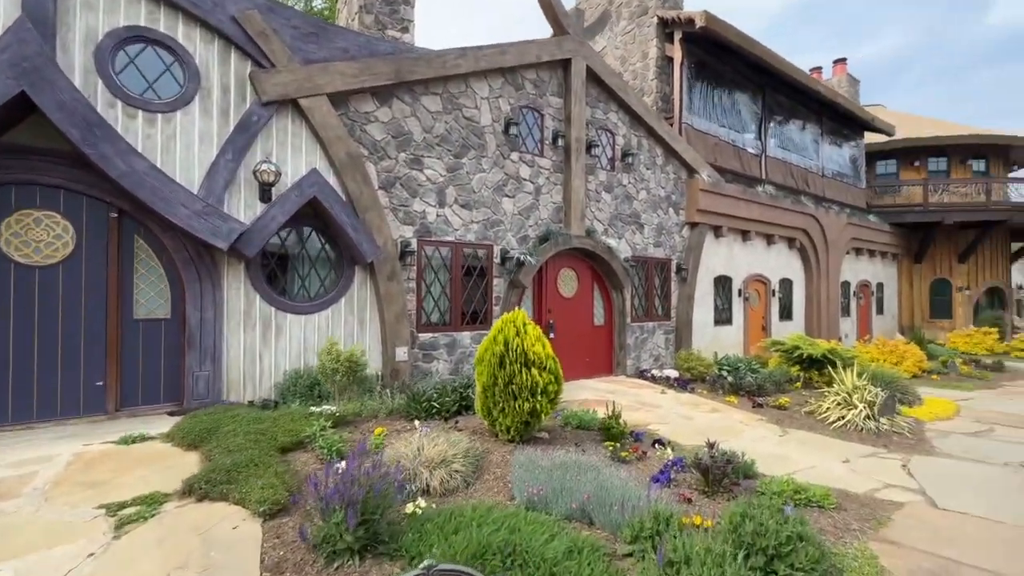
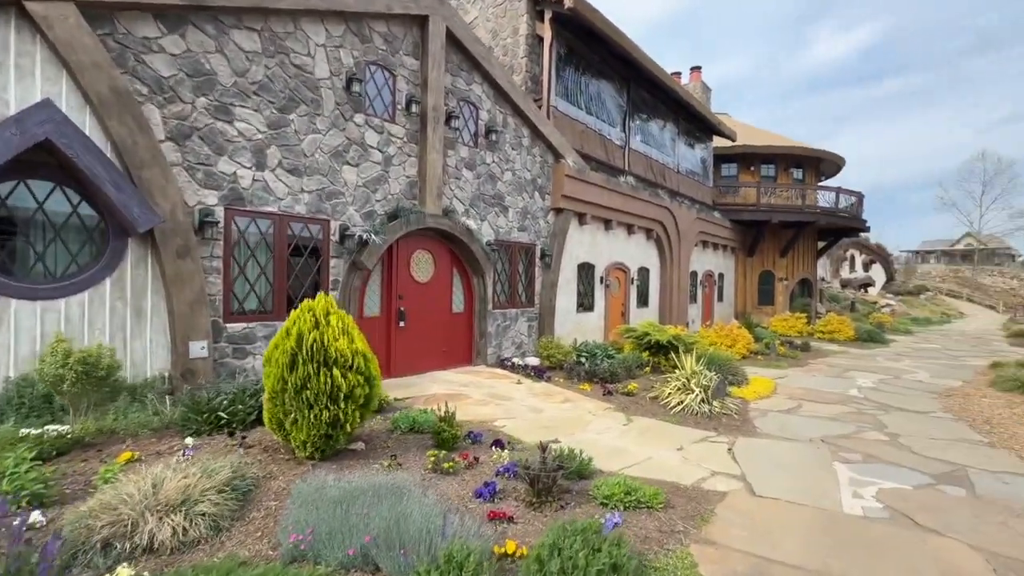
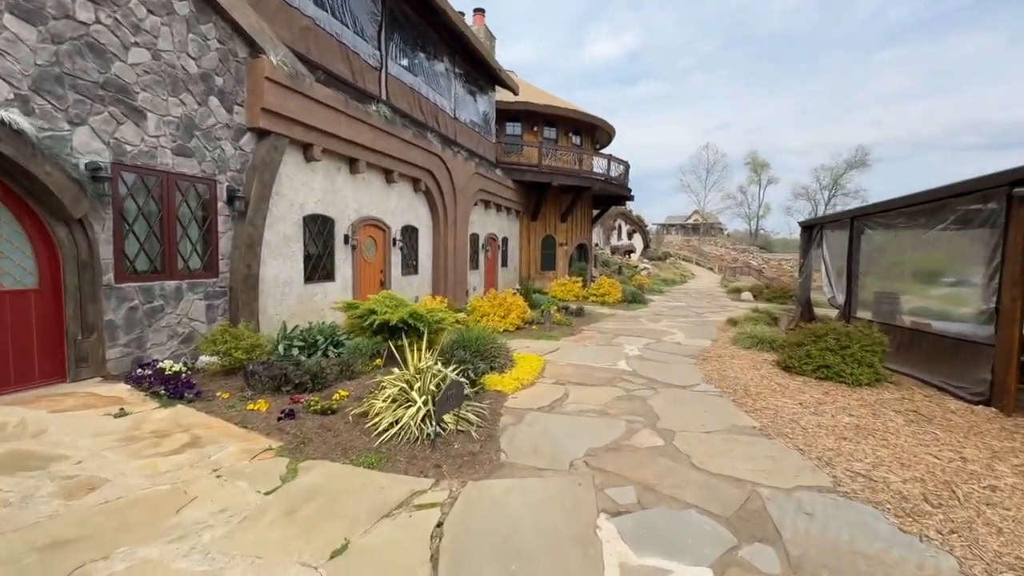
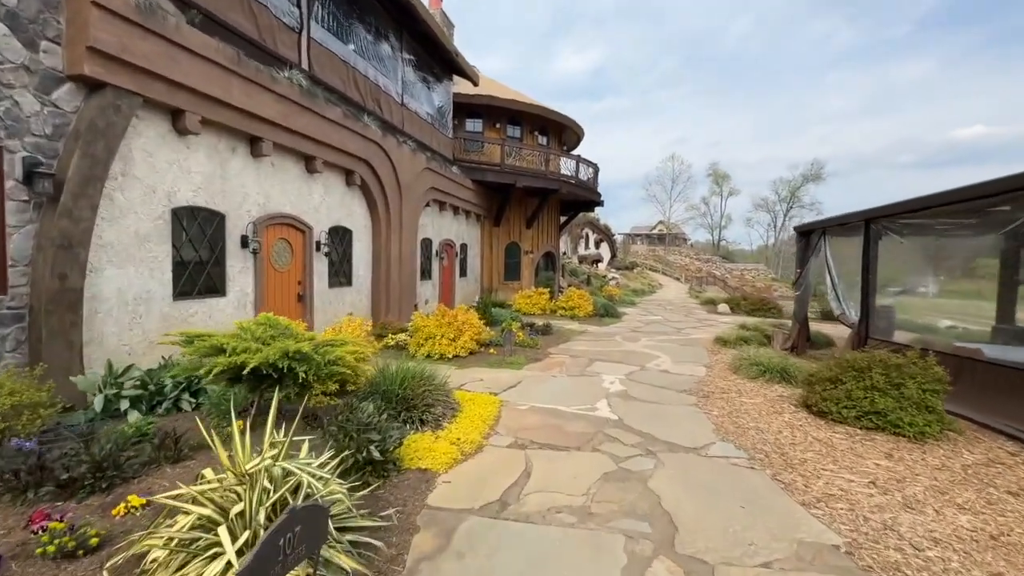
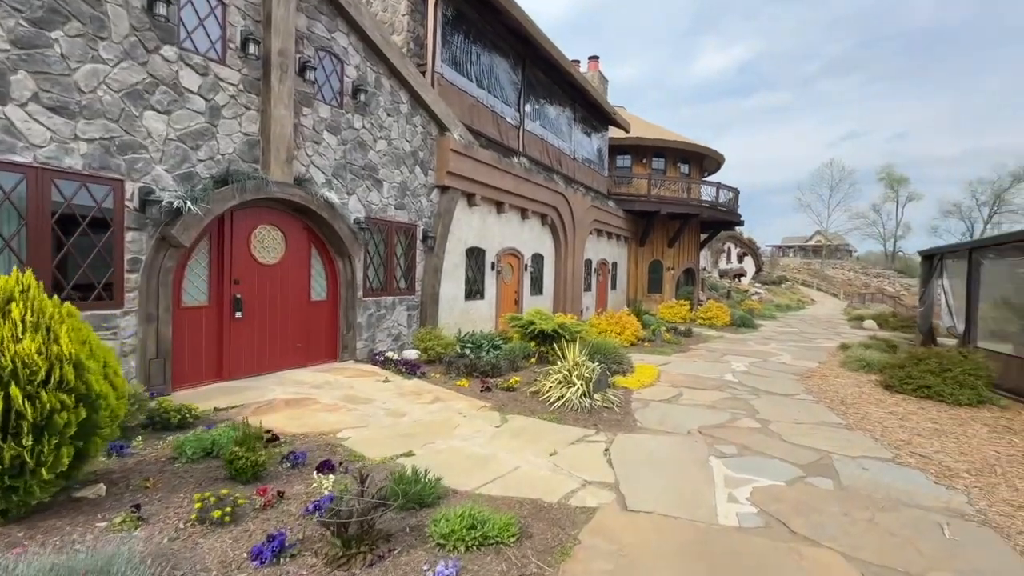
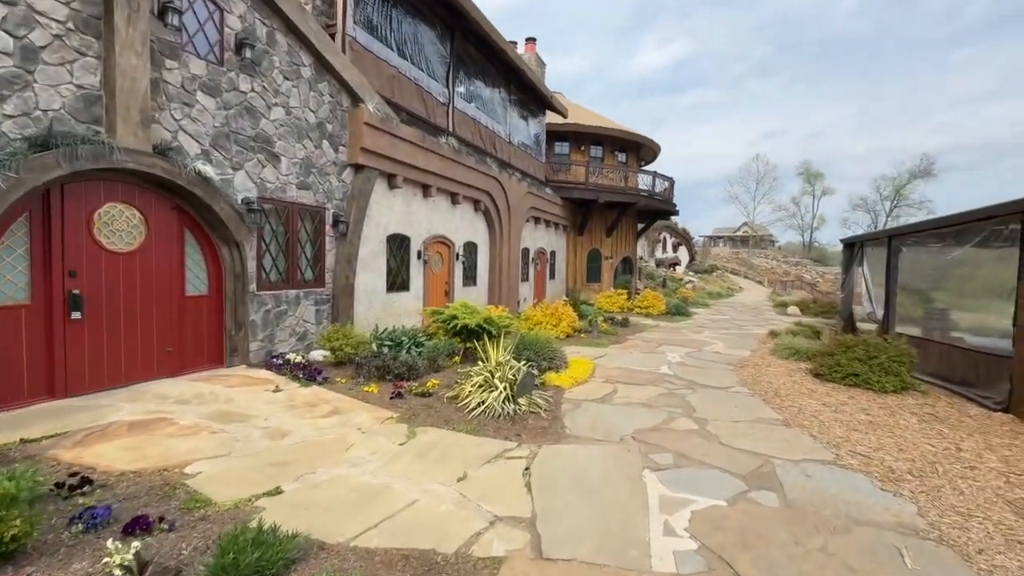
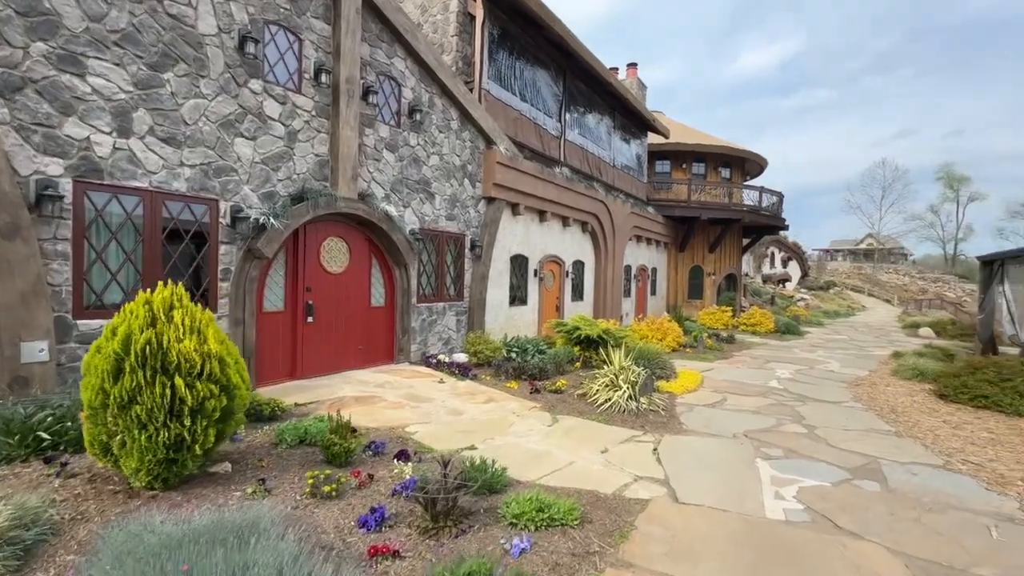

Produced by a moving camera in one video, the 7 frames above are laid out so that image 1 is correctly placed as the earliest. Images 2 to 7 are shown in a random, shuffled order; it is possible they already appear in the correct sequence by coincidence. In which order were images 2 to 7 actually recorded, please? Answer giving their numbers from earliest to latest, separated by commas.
2, 7, 5, 6, 3, 4
